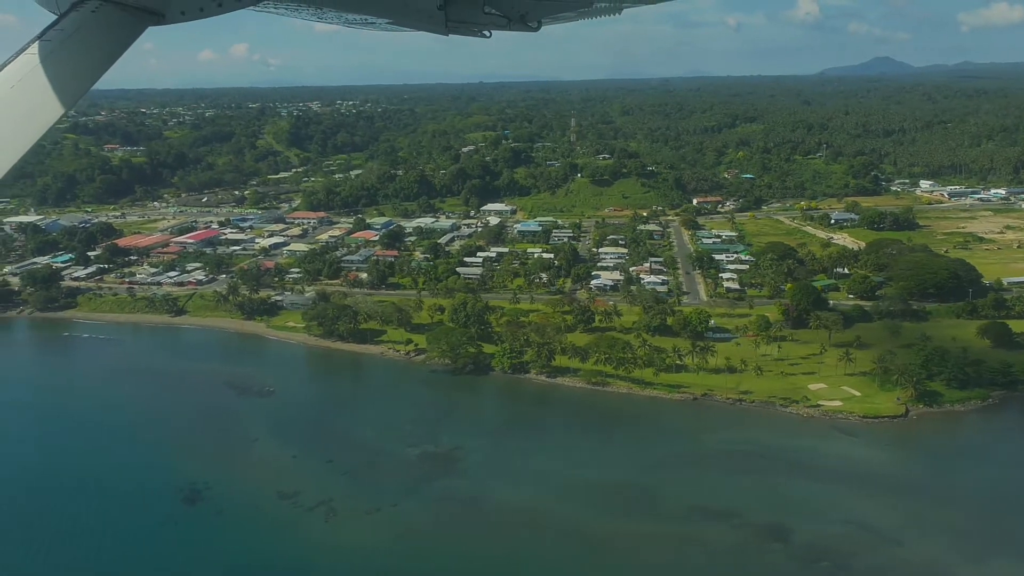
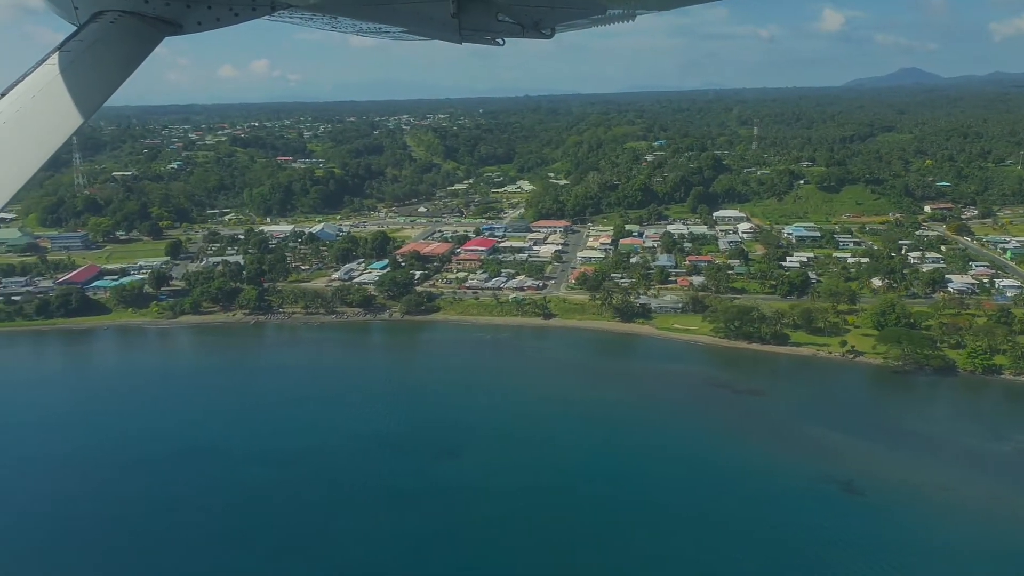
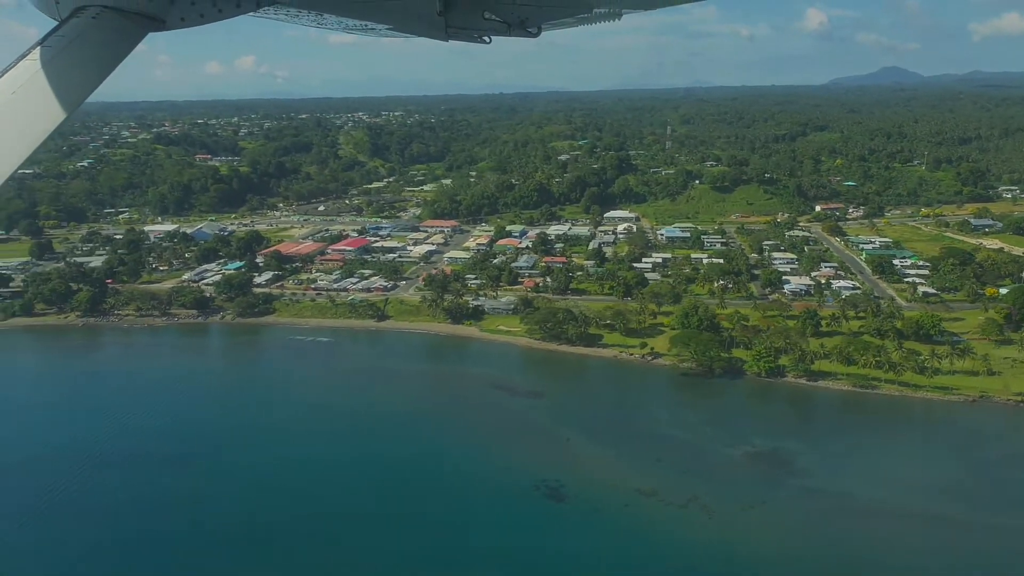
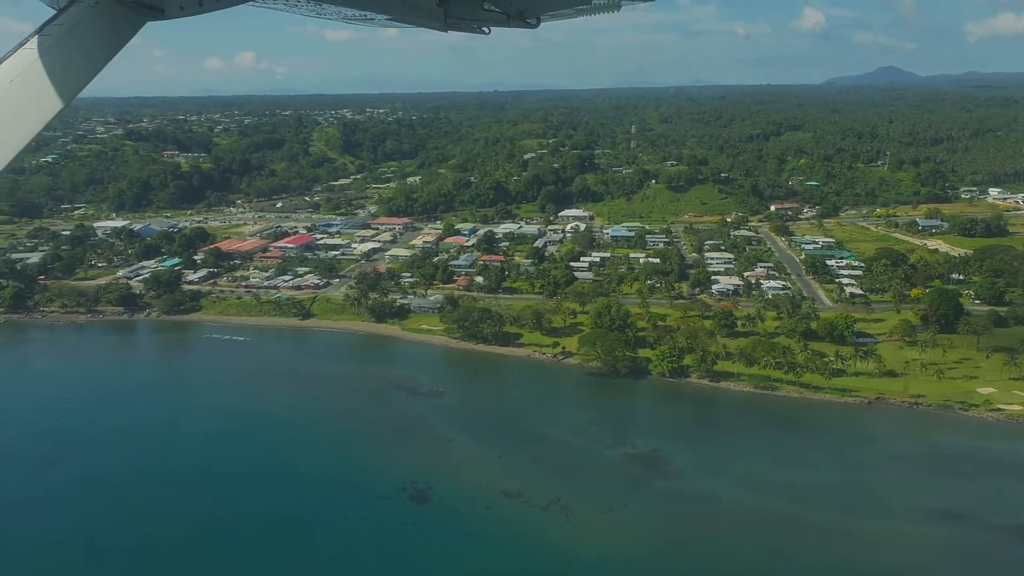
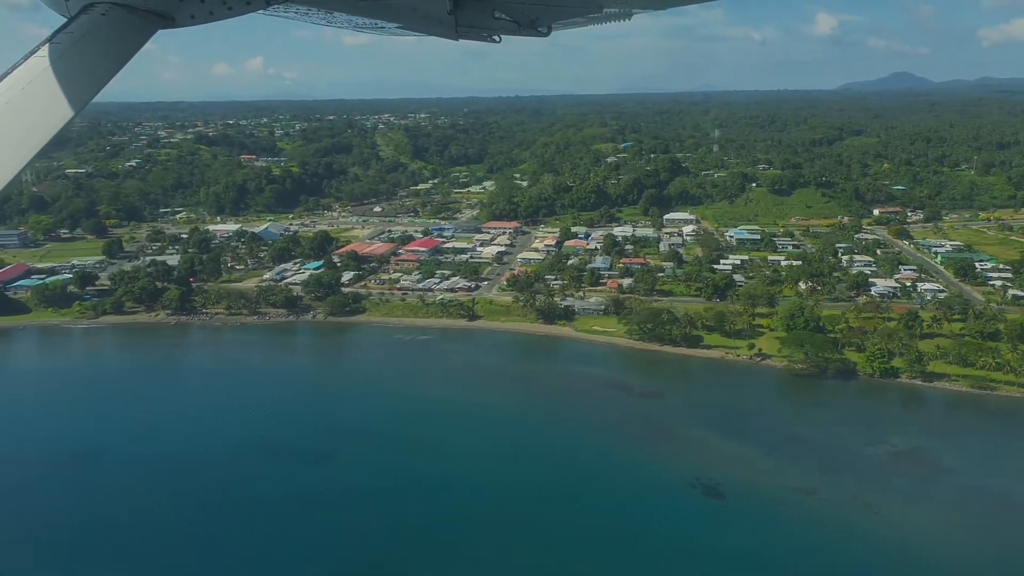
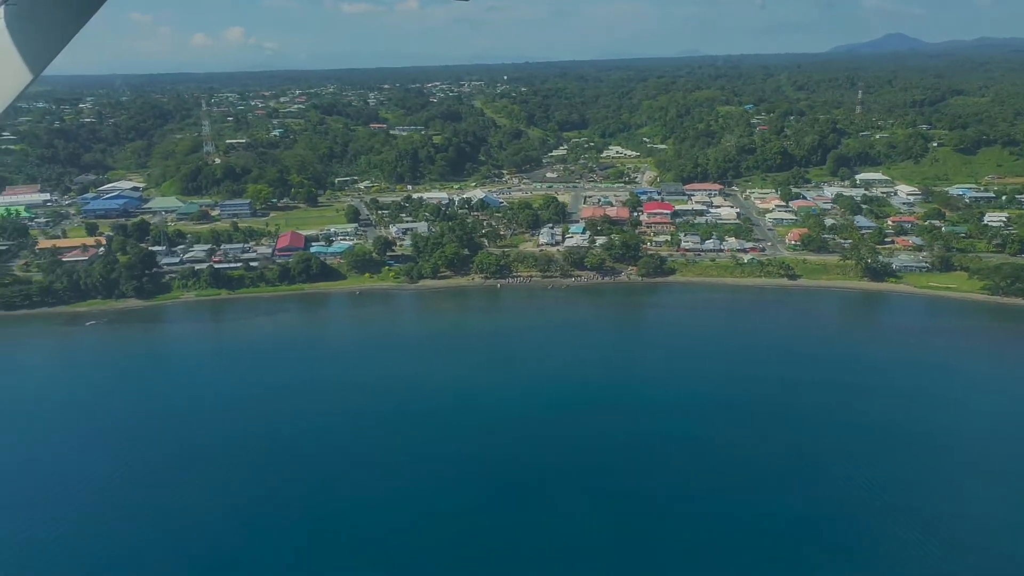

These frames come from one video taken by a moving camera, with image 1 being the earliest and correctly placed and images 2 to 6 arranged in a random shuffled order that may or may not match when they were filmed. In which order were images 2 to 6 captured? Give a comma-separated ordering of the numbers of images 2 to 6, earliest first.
4, 3, 5, 2, 6
